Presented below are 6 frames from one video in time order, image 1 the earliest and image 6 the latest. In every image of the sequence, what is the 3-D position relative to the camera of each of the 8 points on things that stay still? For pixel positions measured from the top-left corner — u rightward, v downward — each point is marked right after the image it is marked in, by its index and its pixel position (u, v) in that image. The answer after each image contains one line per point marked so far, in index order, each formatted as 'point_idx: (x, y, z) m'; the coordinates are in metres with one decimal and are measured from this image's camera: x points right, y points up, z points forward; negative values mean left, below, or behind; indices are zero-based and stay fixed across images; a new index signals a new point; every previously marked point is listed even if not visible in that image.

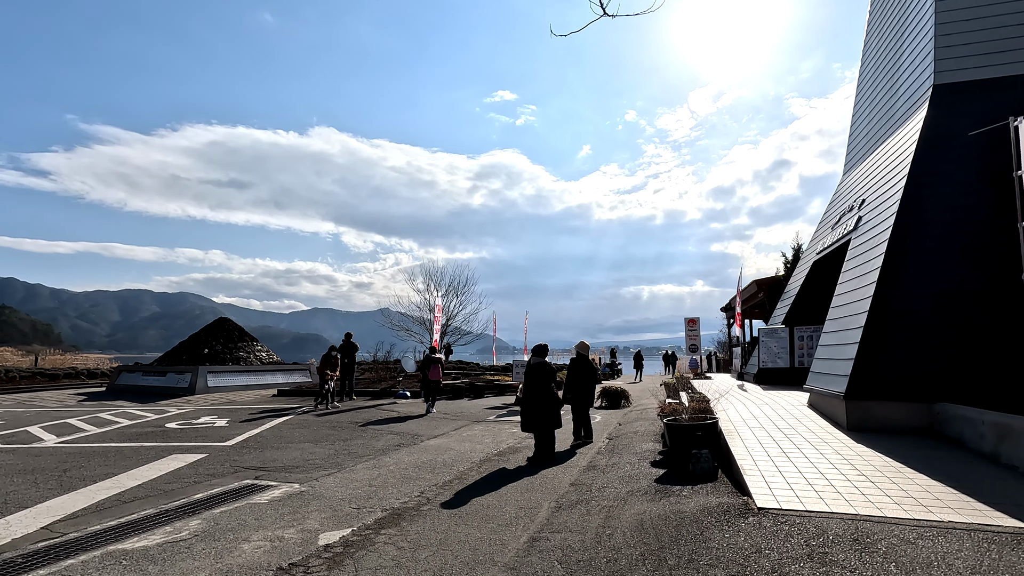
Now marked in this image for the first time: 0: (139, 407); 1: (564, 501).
0: (-11.3, -3.6, +16.1) m
1: (+0.6, -2.5, +6.1) m
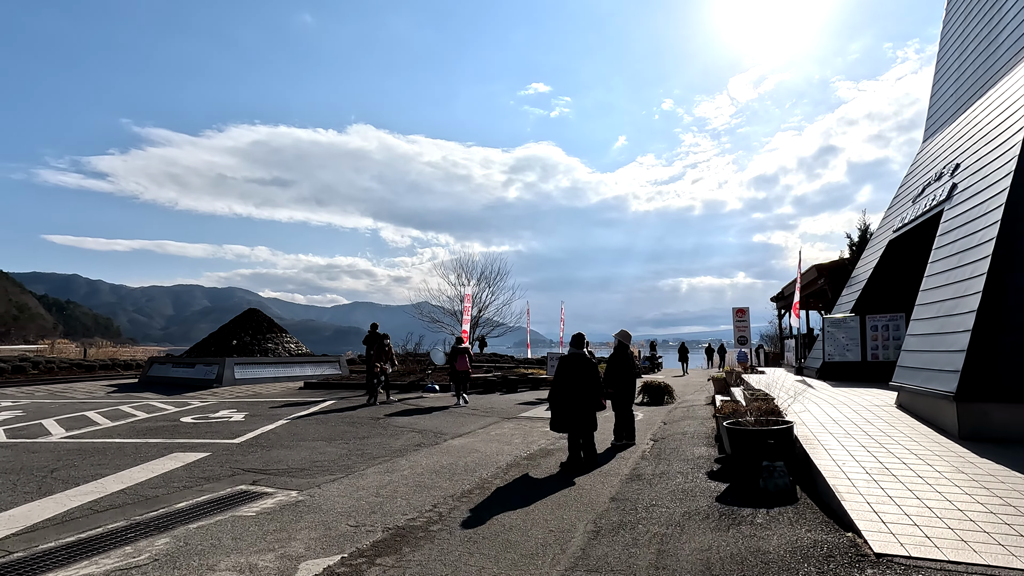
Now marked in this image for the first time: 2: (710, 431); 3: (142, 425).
0: (-10.3, -3.3, +15.7) m
1: (+0.9, -2.2, +5.0) m
2: (+3.6, -2.6, +9.6) m
3: (-7.8, -2.9, +11.3) m
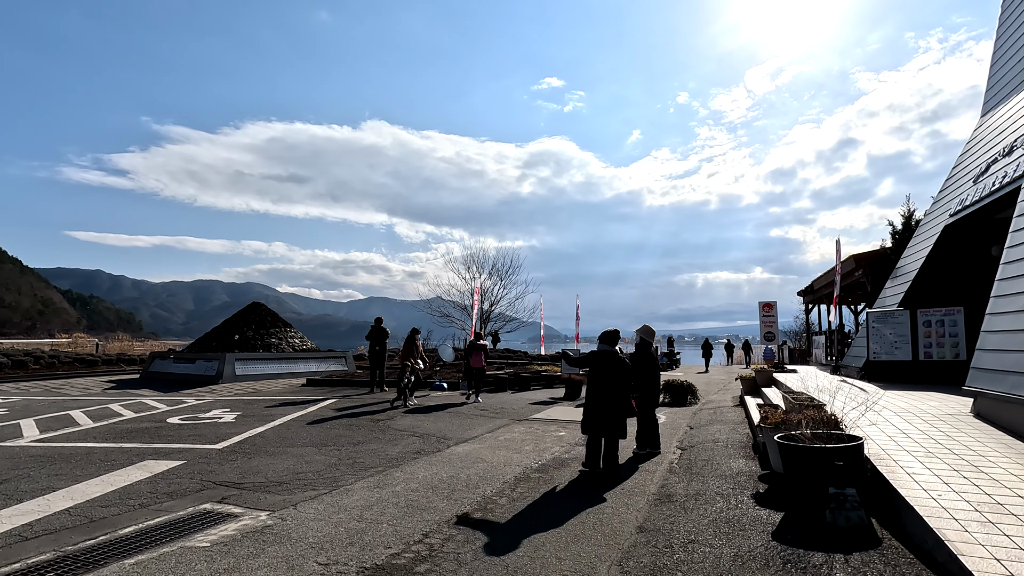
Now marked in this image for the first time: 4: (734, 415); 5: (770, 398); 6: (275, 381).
0: (-10.0, -3.1, +15.0) m
1: (+0.9, -2.1, +4.0) m
2: (+3.8, -2.5, +8.6) m
3: (-7.6, -2.7, +10.5) m
4: (+4.7, -2.7, +11.2) m
5: (+5.1, -2.2, +10.4) m
6: (-8.2, -3.2, +18.4) m
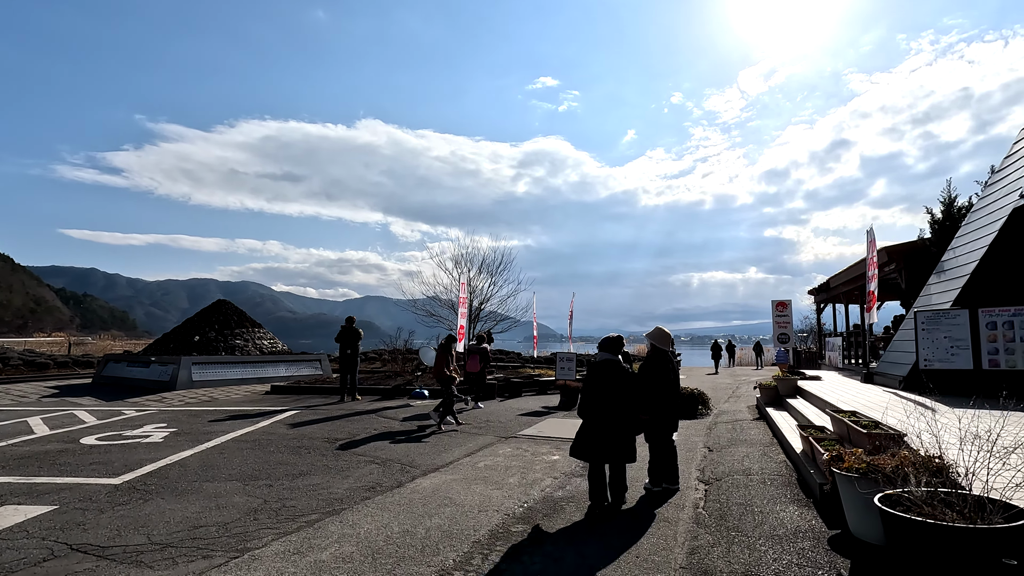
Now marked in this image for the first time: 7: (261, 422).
0: (-10.3, -3.0, +13.1) m
1: (+0.7, -2.0, +2.2) m
2: (+3.5, -2.4, +6.8) m
3: (-7.9, -2.6, +8.6) m
4: (+4.4, -2.6, +9.5) m
5: (+4.8, -2.1, +8.7) m
6: (-8.6, -3.1, +16.5) m
7: (-5.4, -2.9, +11.4) m
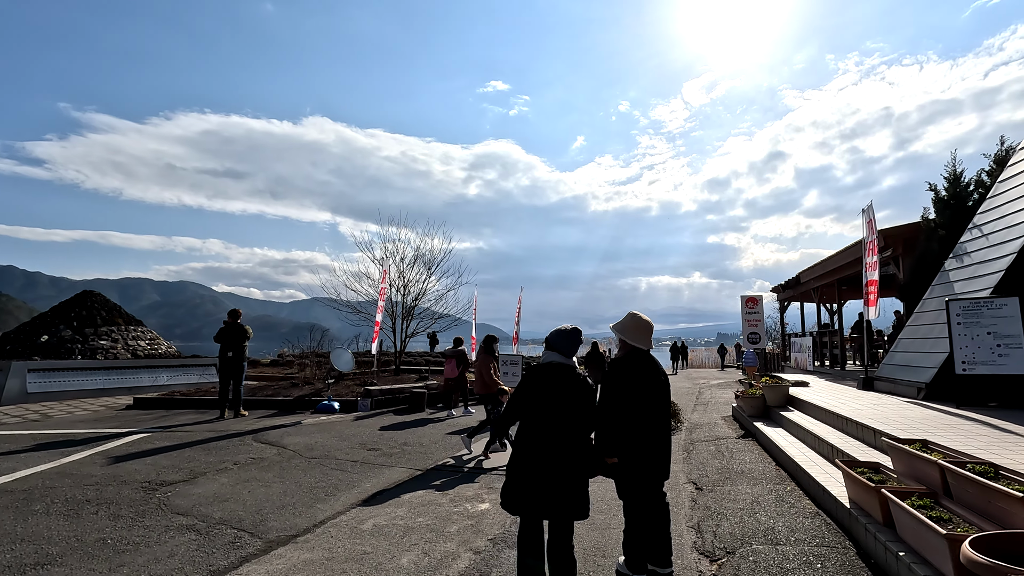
0: (-11.7, -2.6, +9.3) m
1: (+0.3, -1.6, -0.5) m
2: (+2.6, -2.1, +4.4) m
3: (-8.9, -2.2, +5.1) m
4: (+3.3, -2.3, +7.1) m
5: (+3.8, -1.8, +6.4) m
6: (-10.3, -2.7, +13.0) m
7: (-6.7, -2.5, +8.2) m
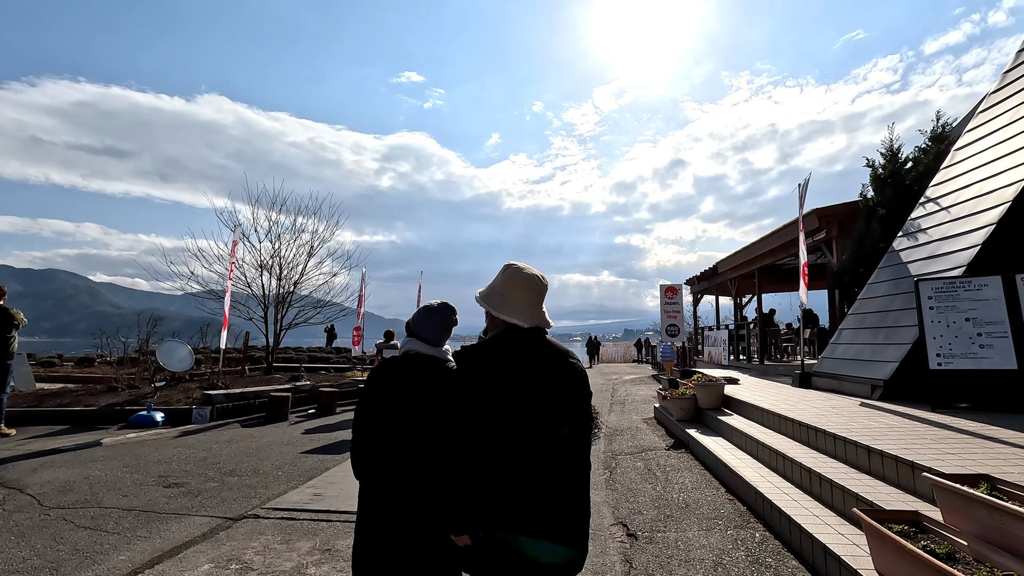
0: (-13.3, -2.0, +5.1) m
1: (+0.2, -1.4, -2.6) m
2: (+1.7, -1.8, +2.5) m
3: (-9.8, -1.7, +1.4) m
4: (+1.9, -2.0, +5.4) m
5: (+2.5, -1.6, +4.7) m
6: (-12.4, -2.2, +8.9) m
7: (-8.1, -2.1, +4.8) m
